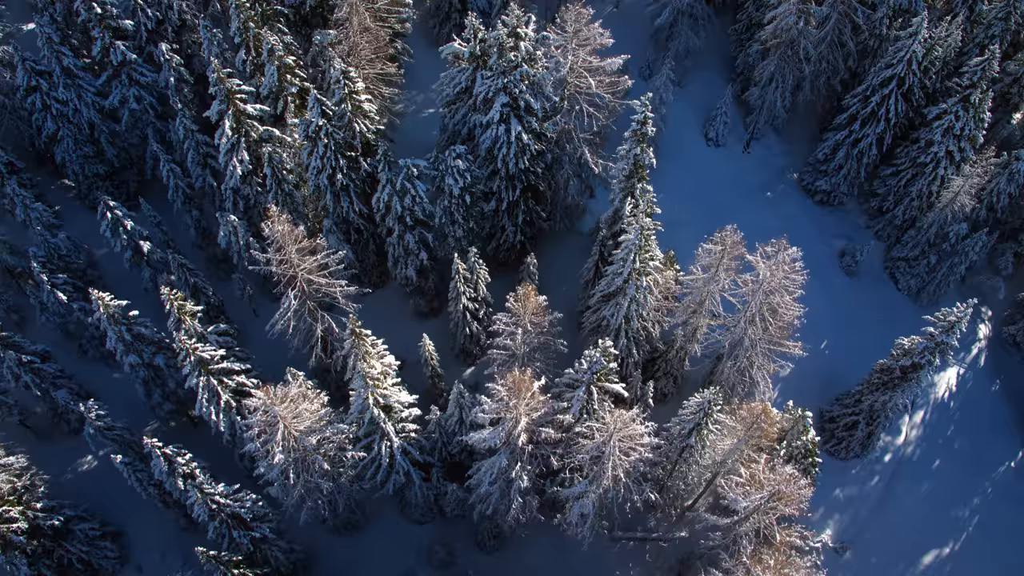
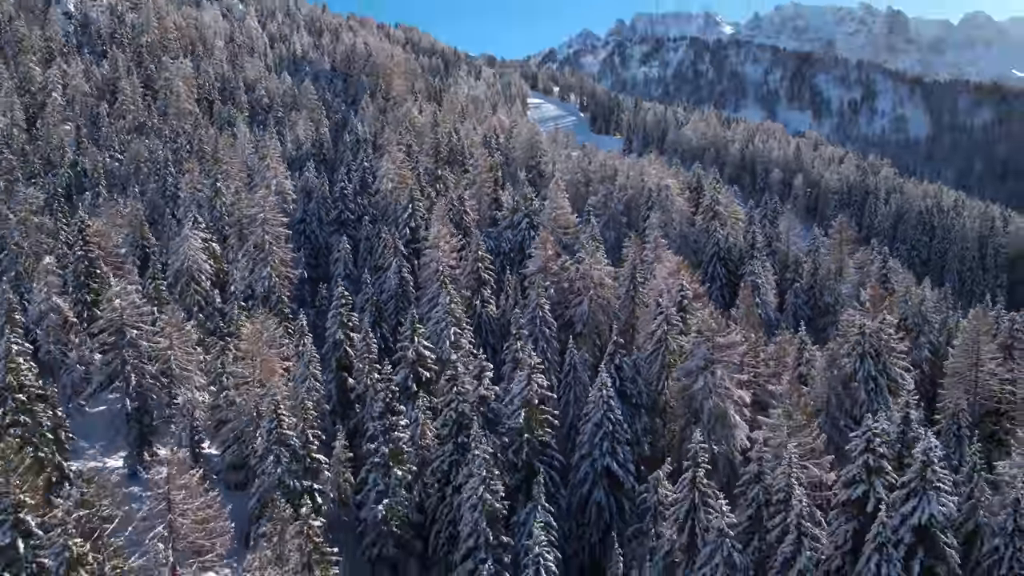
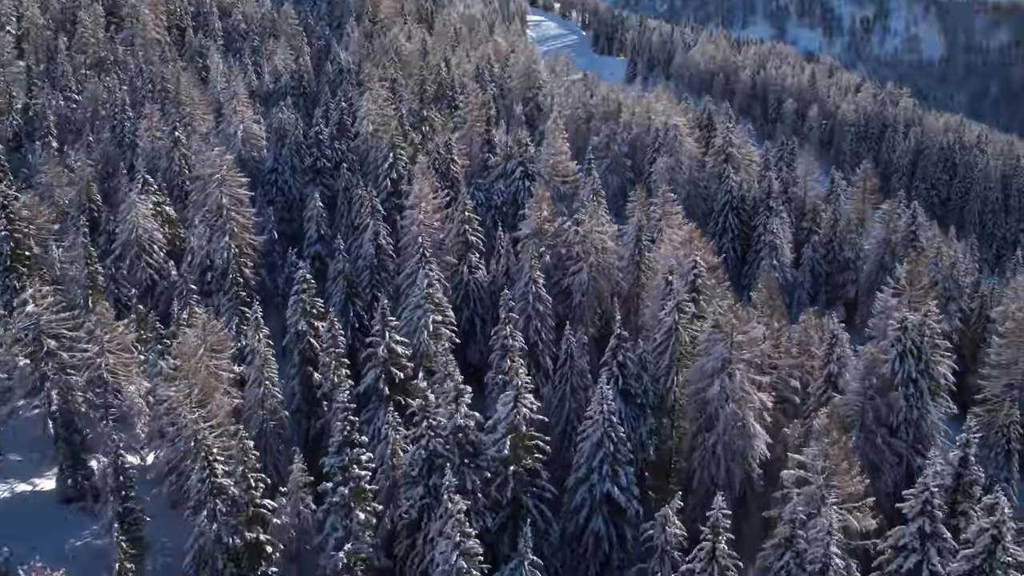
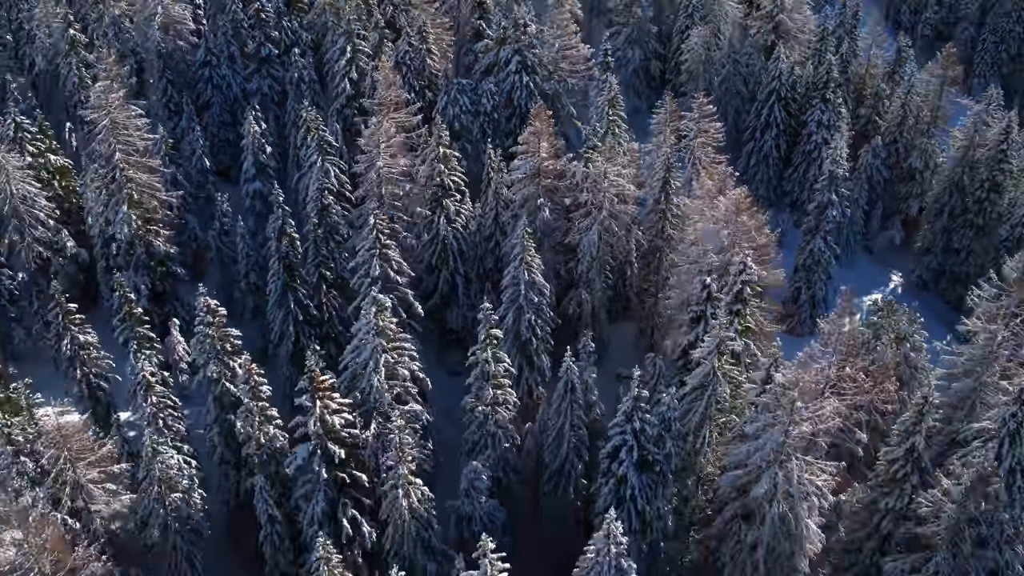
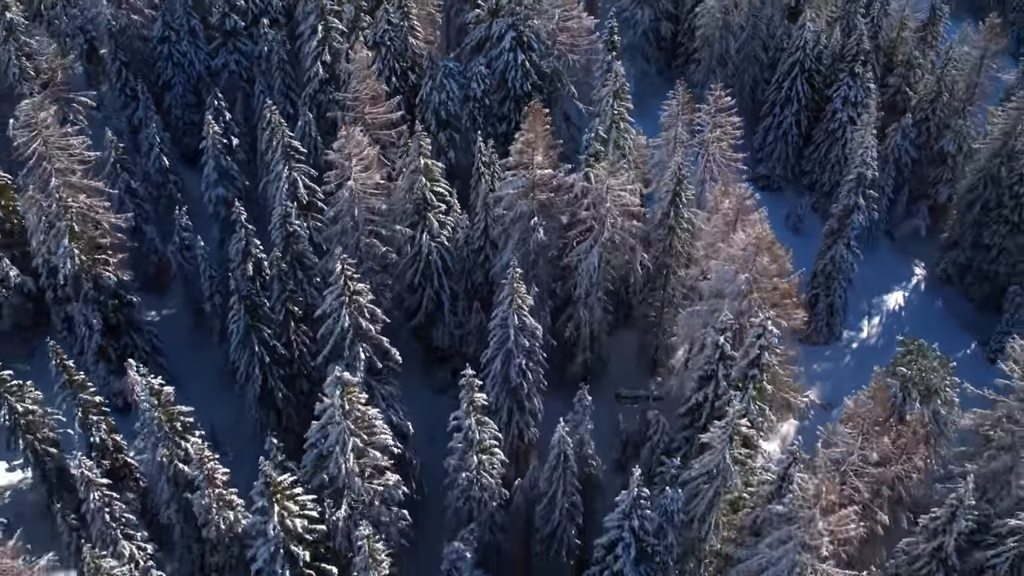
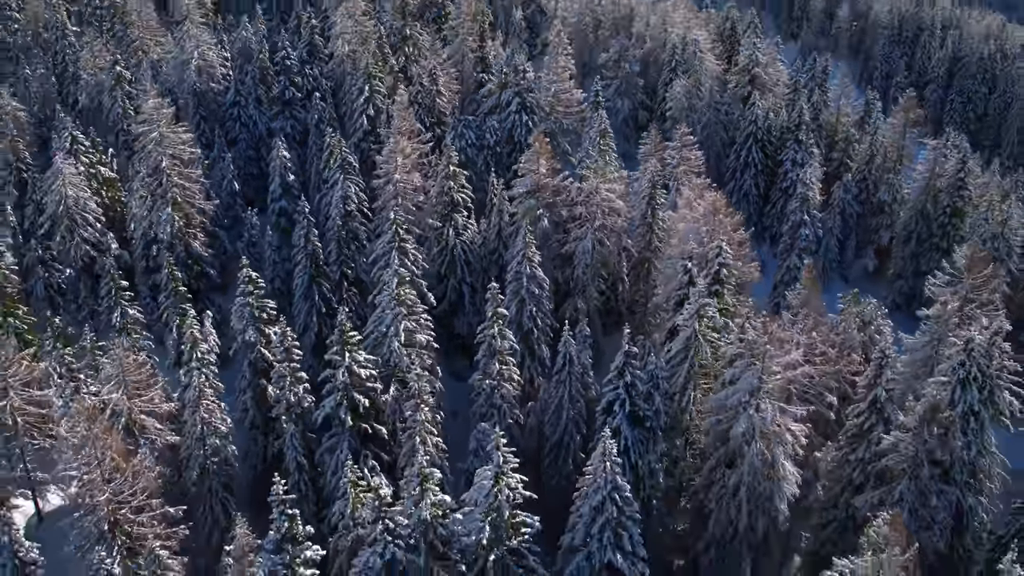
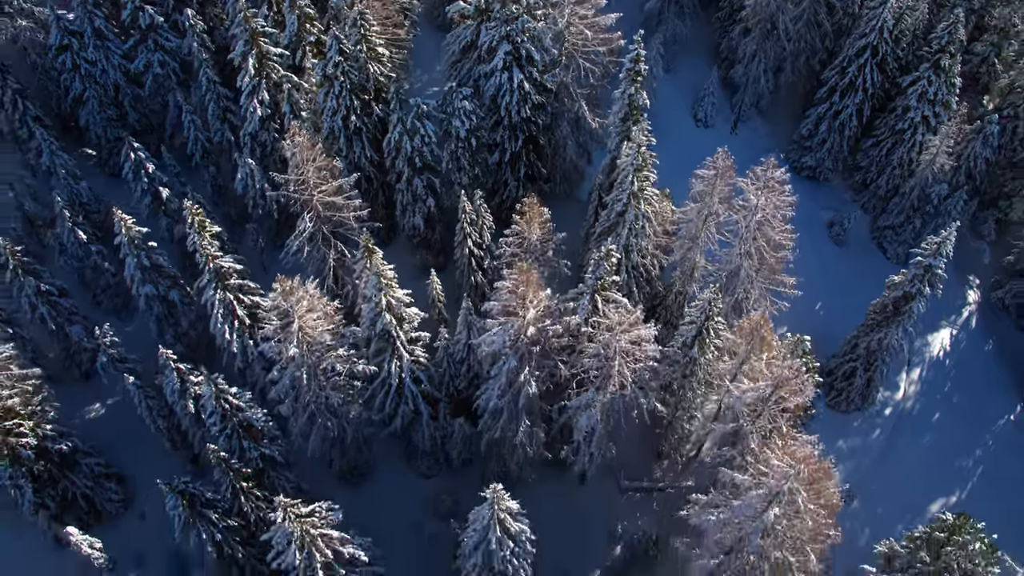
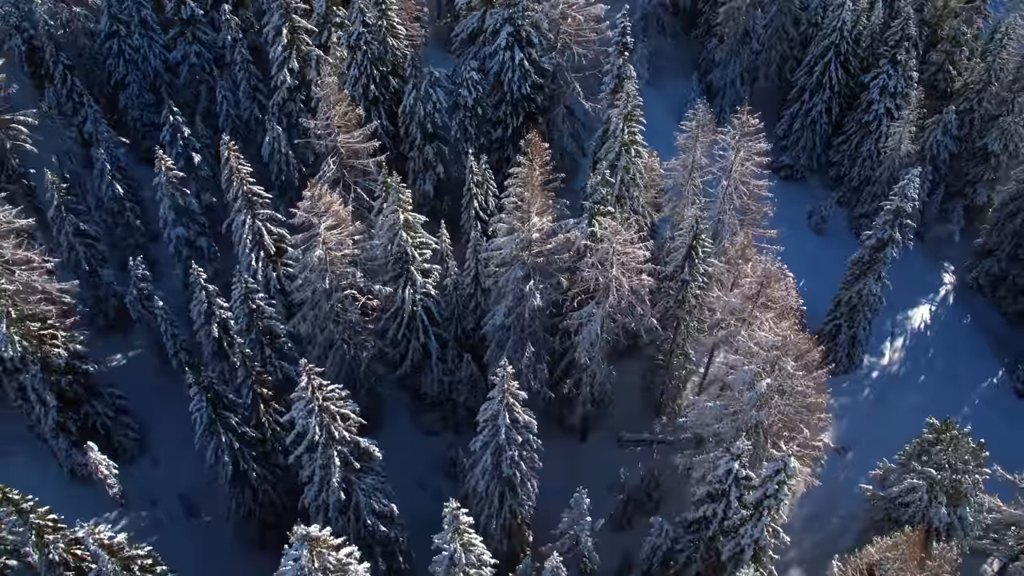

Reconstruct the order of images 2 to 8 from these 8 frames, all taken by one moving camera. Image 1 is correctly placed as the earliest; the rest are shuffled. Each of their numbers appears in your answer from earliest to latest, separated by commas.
7, 8, 5, 4, 6, 3, 2
